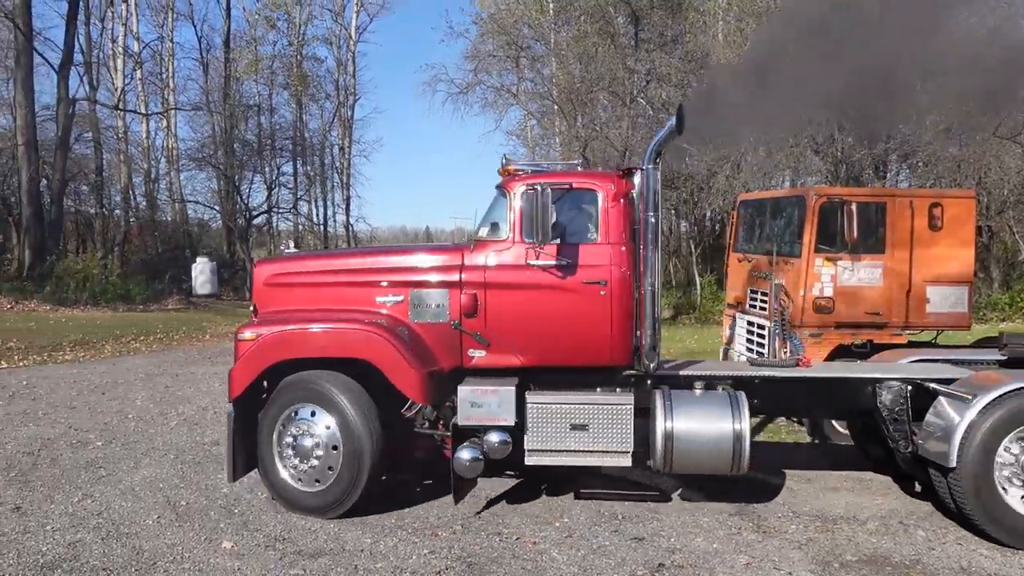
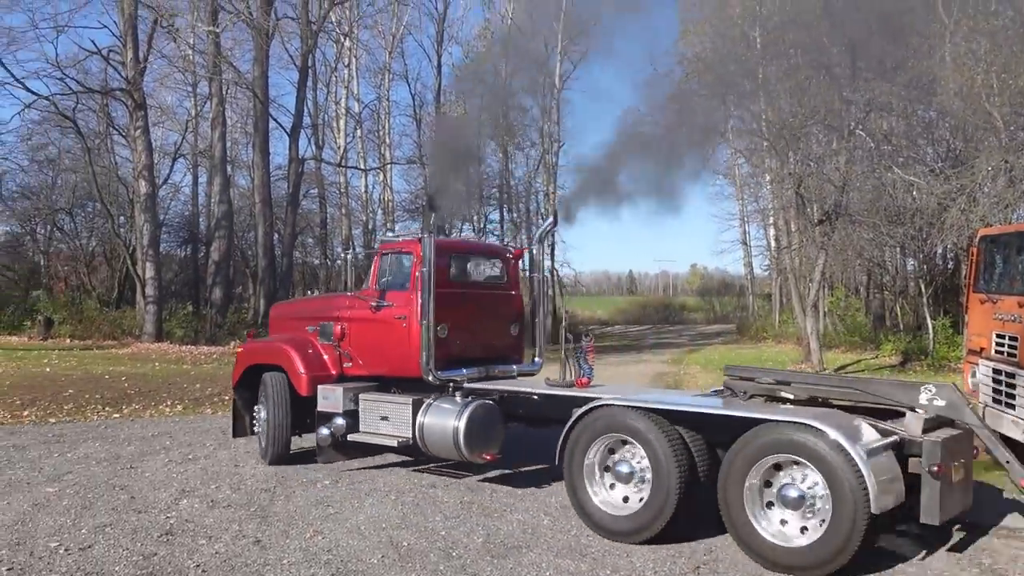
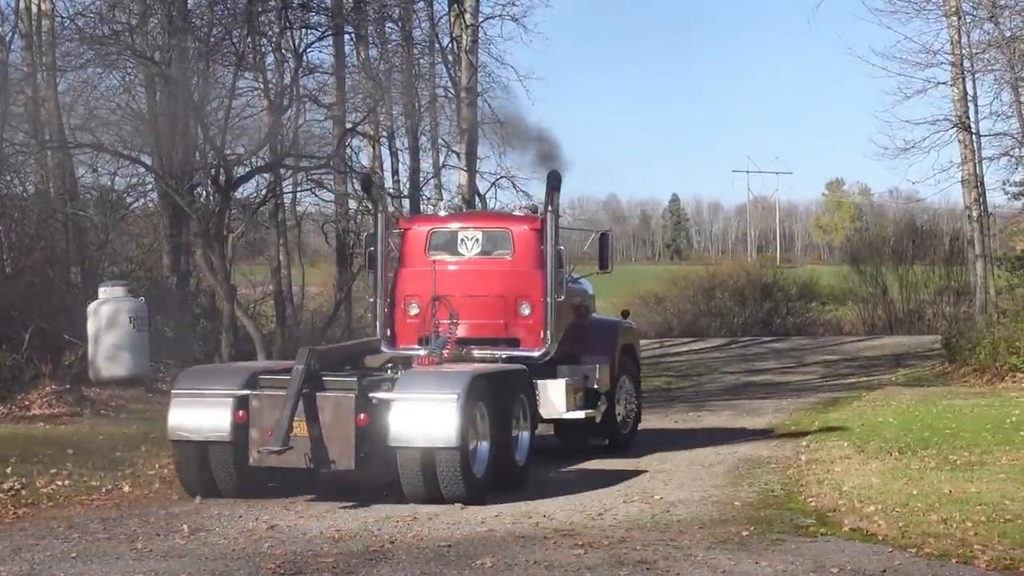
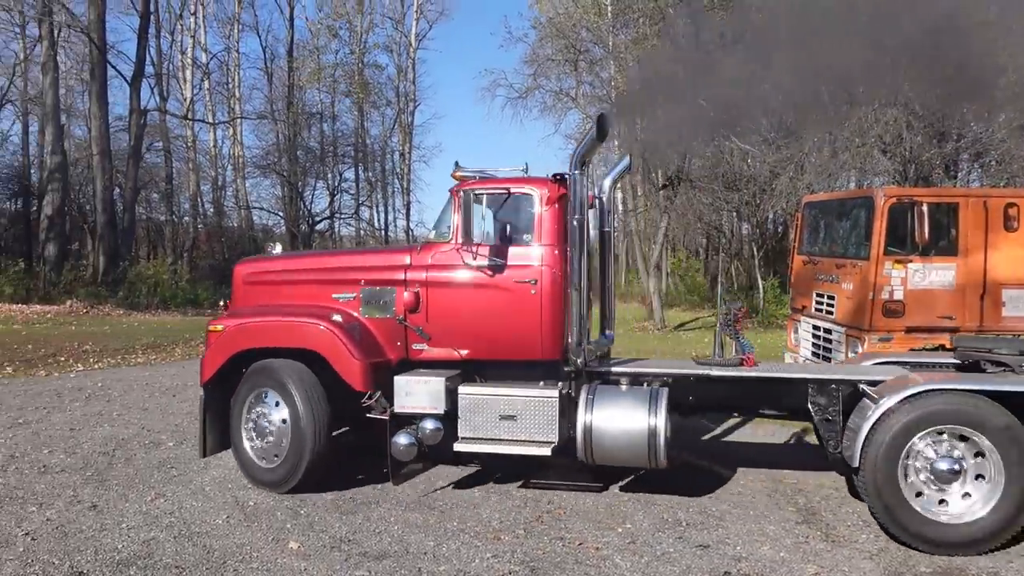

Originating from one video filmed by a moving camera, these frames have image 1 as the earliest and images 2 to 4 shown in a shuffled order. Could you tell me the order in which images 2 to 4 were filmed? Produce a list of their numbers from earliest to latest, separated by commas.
4, 2, 3
